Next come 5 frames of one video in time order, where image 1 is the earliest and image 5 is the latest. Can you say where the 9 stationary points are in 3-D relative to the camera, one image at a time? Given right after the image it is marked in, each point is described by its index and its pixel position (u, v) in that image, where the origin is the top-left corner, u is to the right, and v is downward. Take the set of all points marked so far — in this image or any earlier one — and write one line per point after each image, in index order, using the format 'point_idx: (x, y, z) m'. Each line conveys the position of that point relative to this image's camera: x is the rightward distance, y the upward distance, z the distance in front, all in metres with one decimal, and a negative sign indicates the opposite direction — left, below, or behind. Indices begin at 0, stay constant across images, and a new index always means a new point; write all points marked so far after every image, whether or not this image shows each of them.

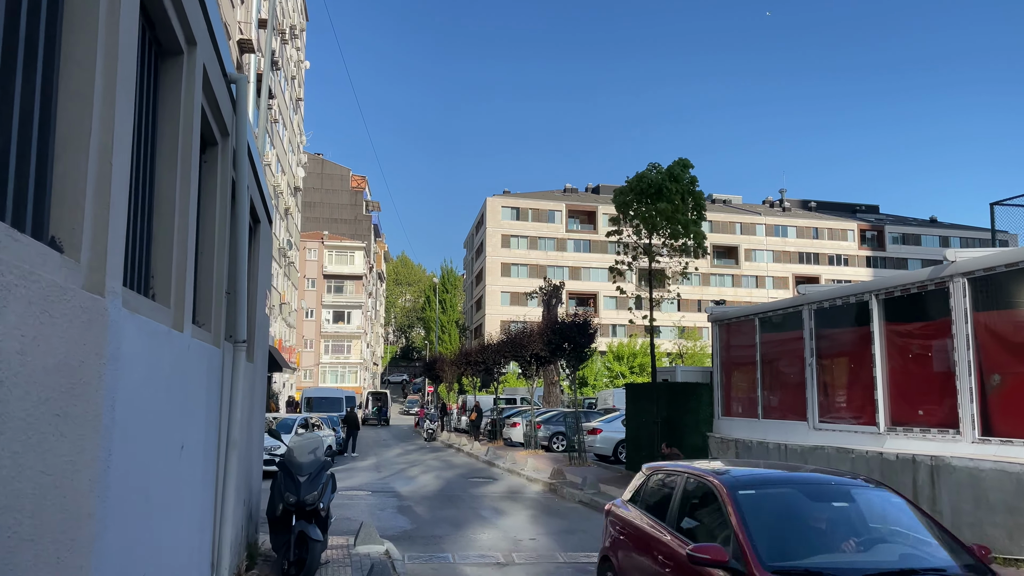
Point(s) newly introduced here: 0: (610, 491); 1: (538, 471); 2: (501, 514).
0: (+1.8, -3.7, +14.0) m
1: (+0.6, -4.3, +18.1) m
2: (-0.2, -3.6, +12.6) m
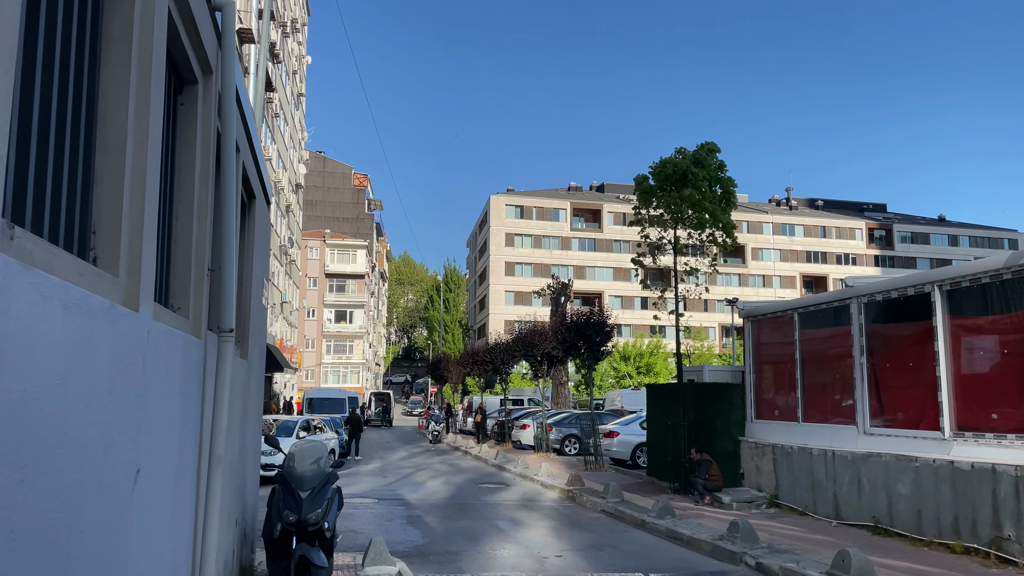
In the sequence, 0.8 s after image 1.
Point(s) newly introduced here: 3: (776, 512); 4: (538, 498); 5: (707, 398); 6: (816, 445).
0: (+2.1, -3.5, +13.0) m
1: (+0.9, -4.2, +17.1) m
2: (+0.1, -3.5, +11.6) m
3: (+3.9, -3.3, +11.5) m
4: (+0.5, -4.0, +15.0) m
5: (+3.4, -1.9, +13.5) m
6: (+4.4, -2.2, +11.1) m
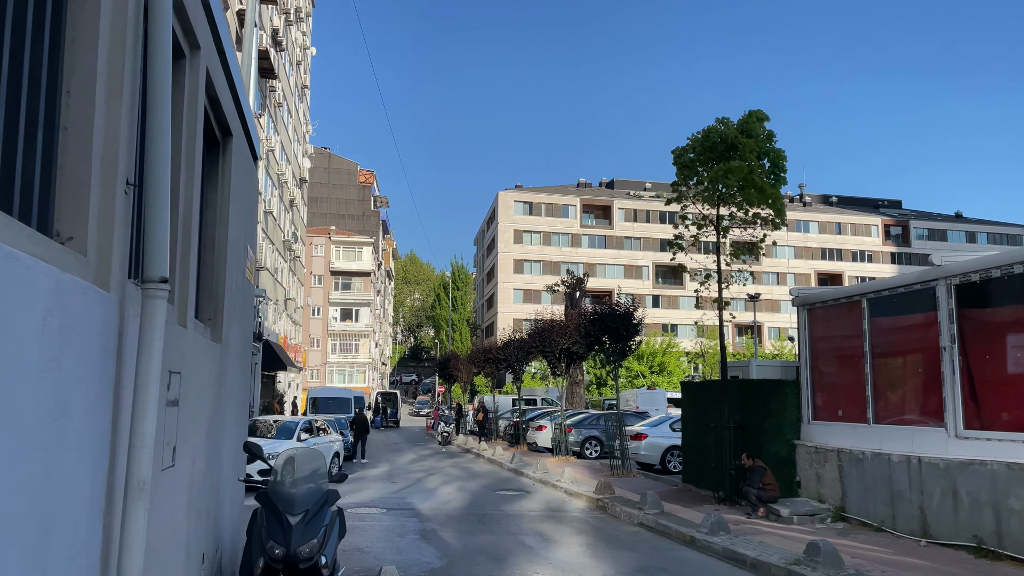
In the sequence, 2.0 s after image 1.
0: (+2.4, -3.3, +11.5) m
1: (+1.3, -3.9, +15.6) m
2: (+0.5, -3.3, +10.1) m
3: (+4.3, -3.1, +10.0) m
4: (+0.9, -3.8, +13.5) m
5: (+3.8, -1.7, +12.0) m
6: (+4.7, -2.0, +9.6) m
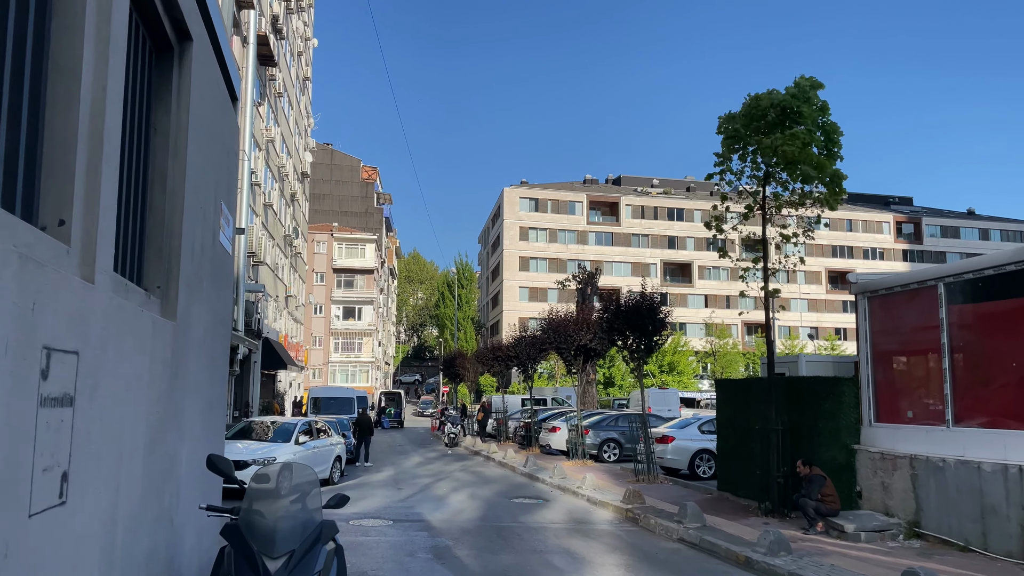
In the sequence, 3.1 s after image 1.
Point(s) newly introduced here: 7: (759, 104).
0: (+2.7, -3.1, +10.2) m
1: (+1.6, -3.7, +14.3) m
2: (+0.8, -3.1, +8.8) m
3: (+4.6, -2.9, +8.7) m
4: (+1.2, -3.6, +12.2) m
5: (+4.1, -1.5, +10.7) m
6: (+5.0, -1.8, +8.3) m
7: (+3.5, +2.7, +11.4) m
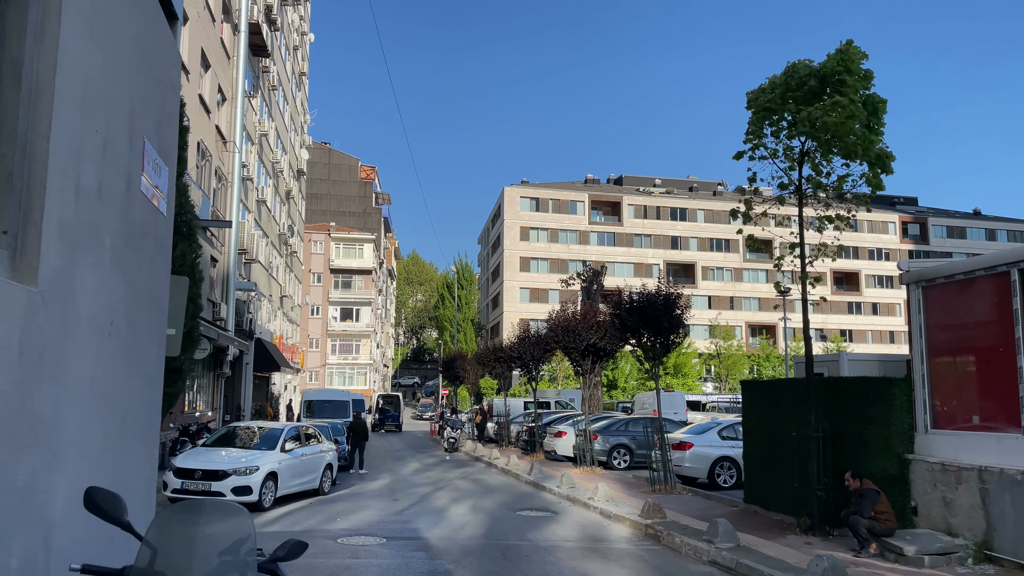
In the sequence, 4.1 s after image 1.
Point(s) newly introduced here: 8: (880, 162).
0: (+2.8, -3.0, +9.0) m
1: (+1.7, -3.6, +13.1) m
2: (+0.9, -3.0, +7.6) m
3: (+4.7, -2.8, +7.5) m
4: (+1.3, -3.5, +10.9) m
5: (+4.2, -1.4, +9.5) m
6: (+5.1, -1.7, +7.1) m
7: (+3.6, +2.8, +10.2) m
8: (+4.7, +1.6, +10.0) m
